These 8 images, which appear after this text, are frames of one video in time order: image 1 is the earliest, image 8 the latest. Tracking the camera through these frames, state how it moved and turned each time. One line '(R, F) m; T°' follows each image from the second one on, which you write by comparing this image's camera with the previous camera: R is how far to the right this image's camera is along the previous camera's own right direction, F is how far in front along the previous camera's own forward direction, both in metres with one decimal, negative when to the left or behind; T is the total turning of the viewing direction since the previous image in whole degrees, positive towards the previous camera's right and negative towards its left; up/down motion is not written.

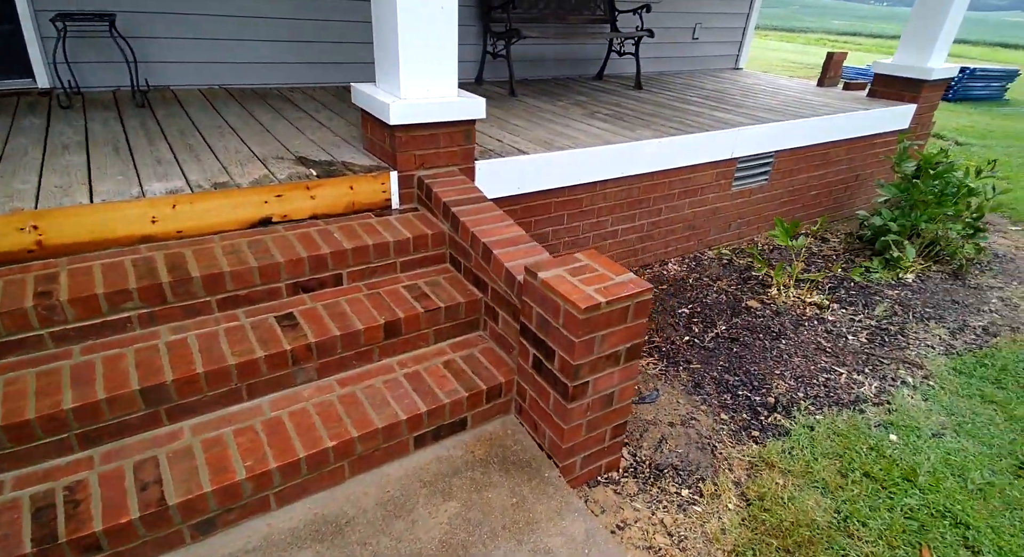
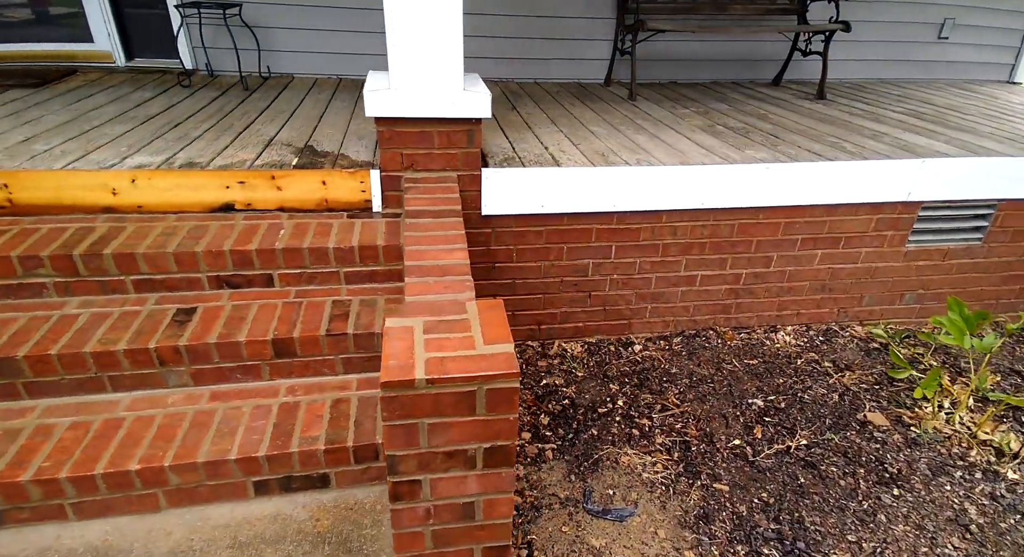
(+1.0, +0.8) m; -23°
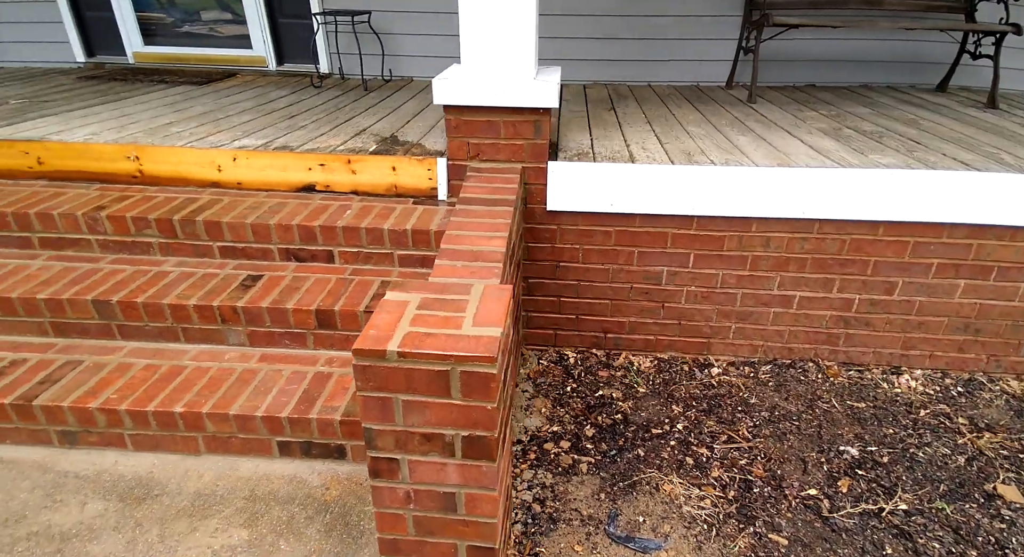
(+0.4, +0.1) m; -15°
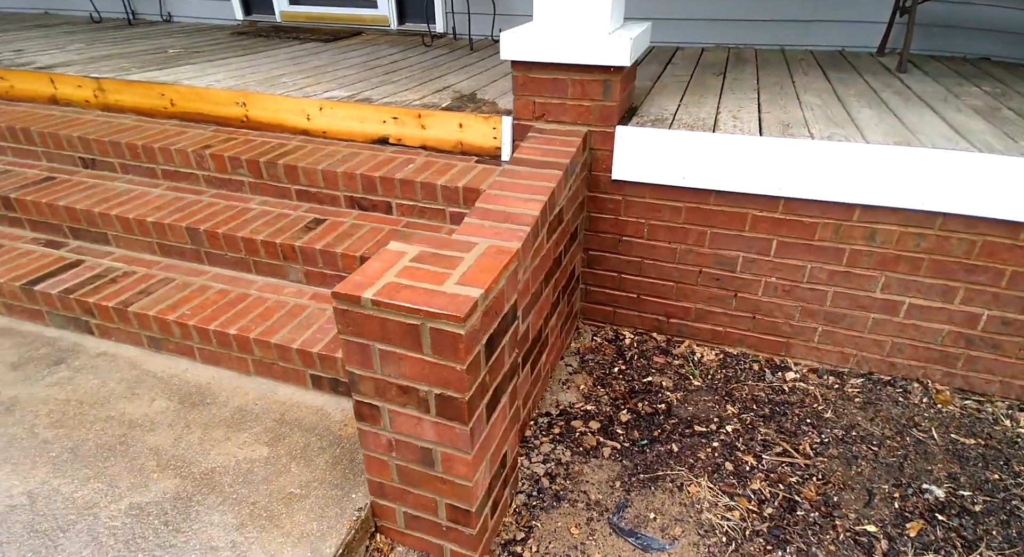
(+0.4, +0.1) m; -14°
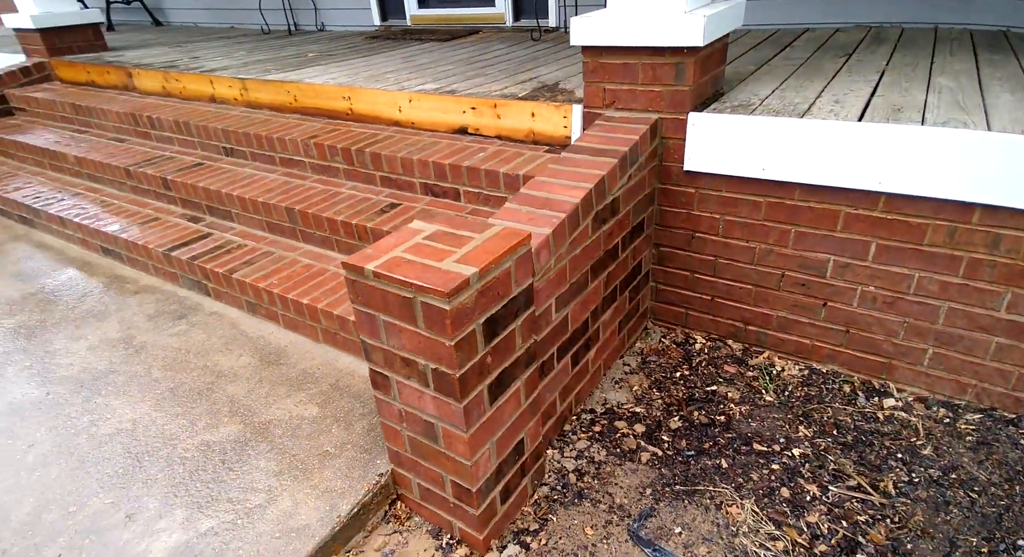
(+0.4, +0.1) m; -15°
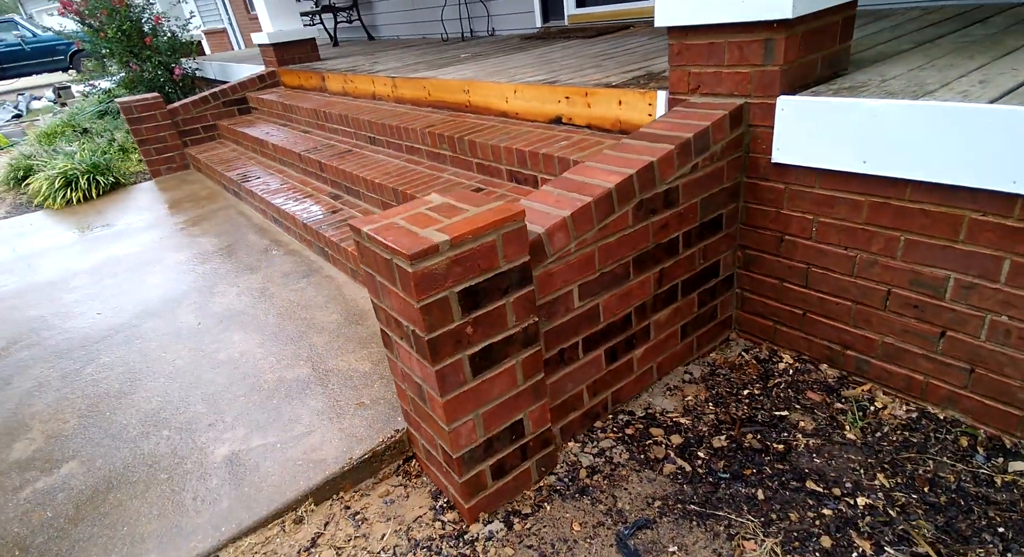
(+0.6, +0.1) m; -20°
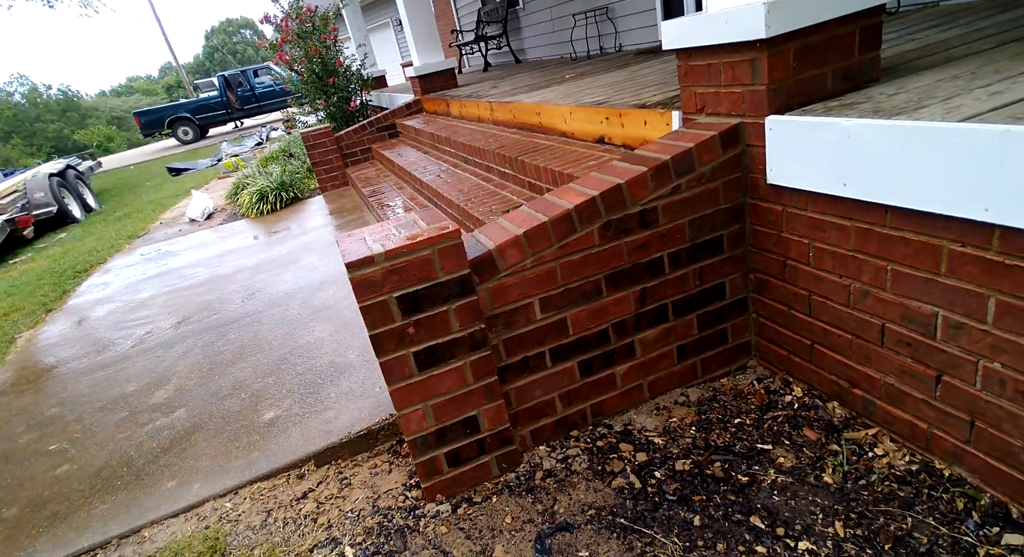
(+0.8, -0.1) m; -19°
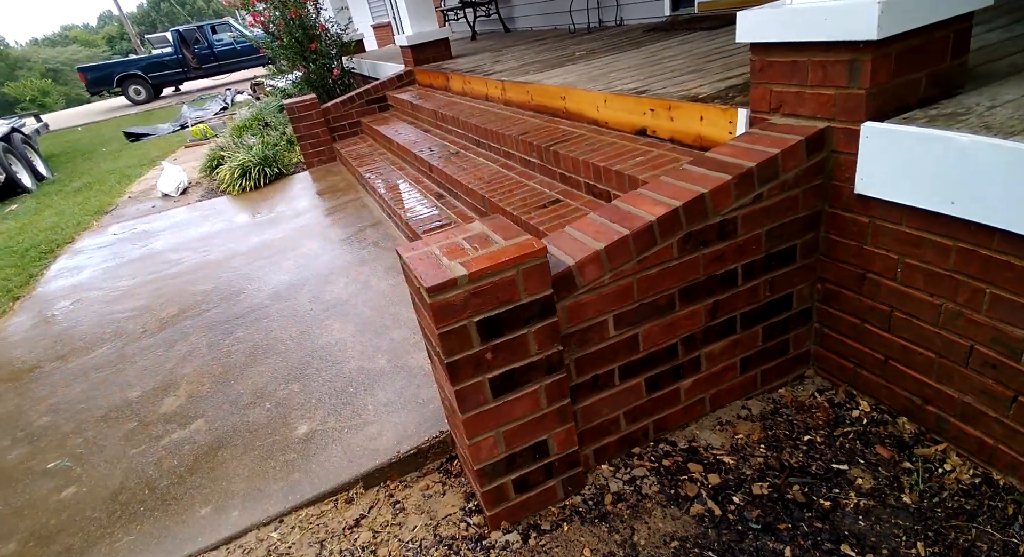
(-0.4, +0.2) m; +4°
